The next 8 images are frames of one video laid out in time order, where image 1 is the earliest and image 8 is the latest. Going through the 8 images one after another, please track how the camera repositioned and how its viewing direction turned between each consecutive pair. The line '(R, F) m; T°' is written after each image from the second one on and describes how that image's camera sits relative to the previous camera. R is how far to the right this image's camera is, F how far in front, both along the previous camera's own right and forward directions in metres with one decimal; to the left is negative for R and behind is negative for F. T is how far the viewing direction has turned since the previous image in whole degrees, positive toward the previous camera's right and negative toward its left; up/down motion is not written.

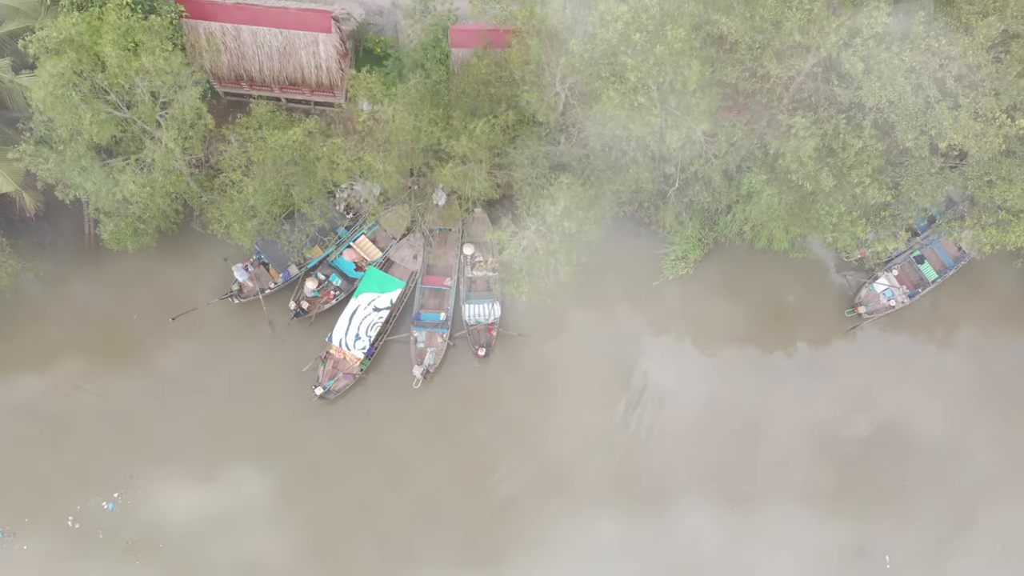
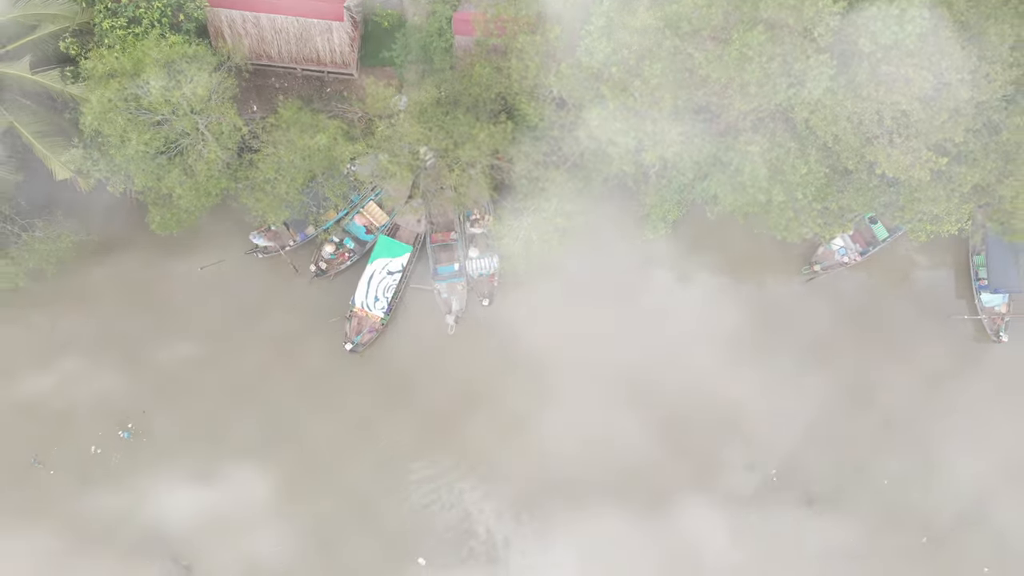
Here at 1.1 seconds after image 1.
(+1.5, -1.3) m; -5°
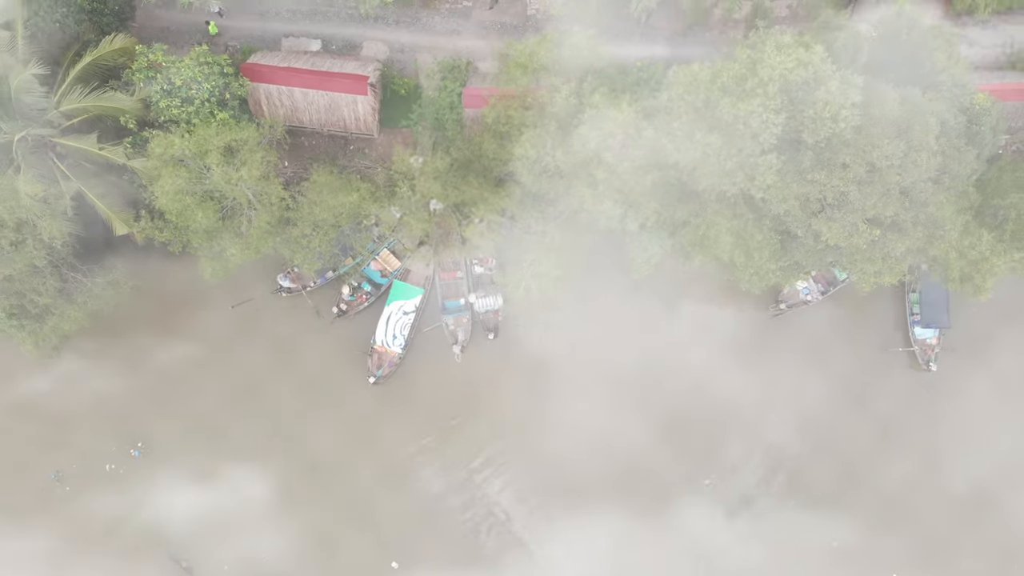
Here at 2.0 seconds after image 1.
(-0.1, -2.3) m; 0°
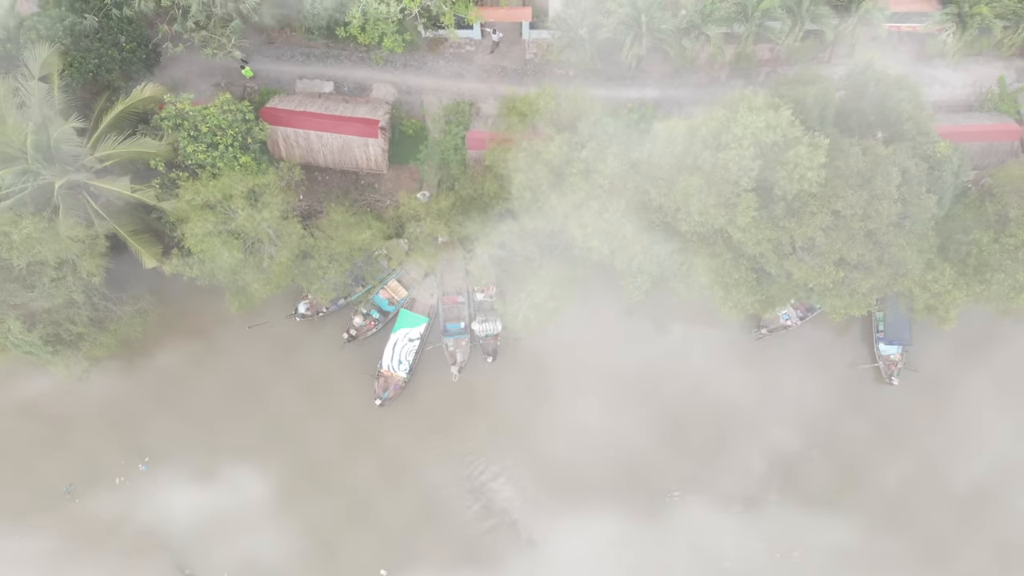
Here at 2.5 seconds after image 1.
(0.0, -1.4) m; 0°
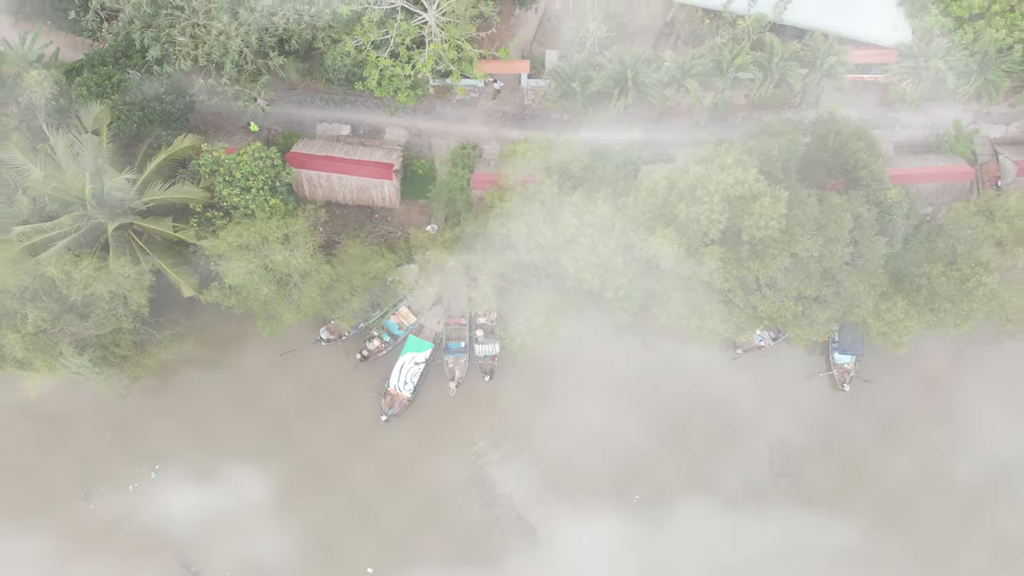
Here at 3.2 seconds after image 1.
(0.0, -2.2) m; 0°
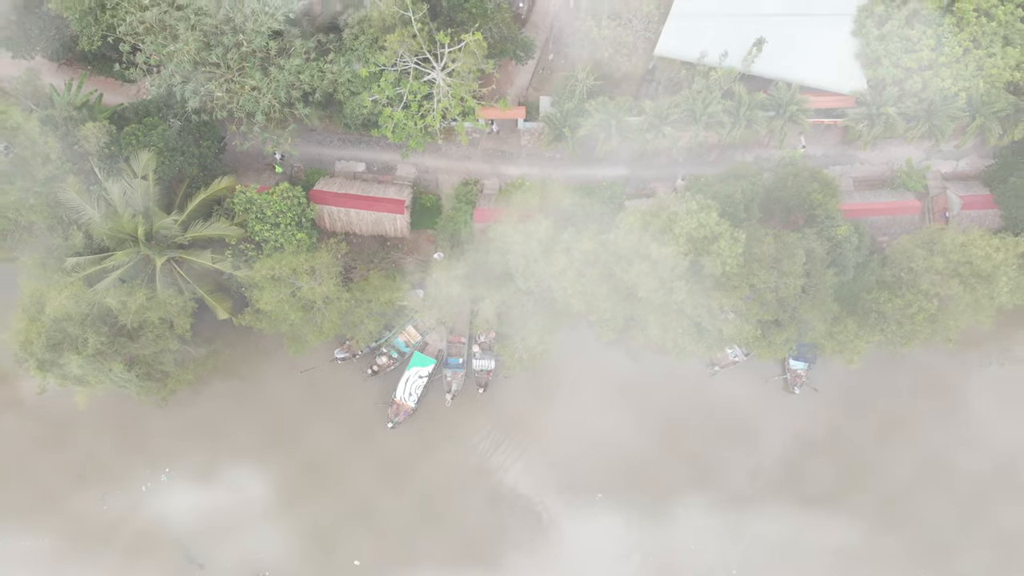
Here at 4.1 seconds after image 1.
(+0.1, -2.7) m; 0°
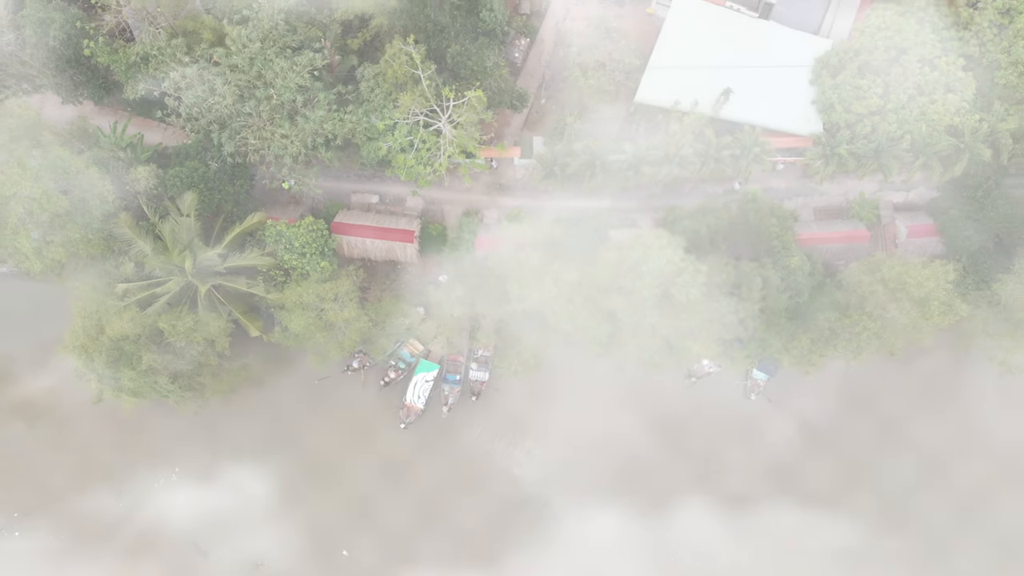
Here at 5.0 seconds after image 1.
(+0.1, -3.3) m; 0°
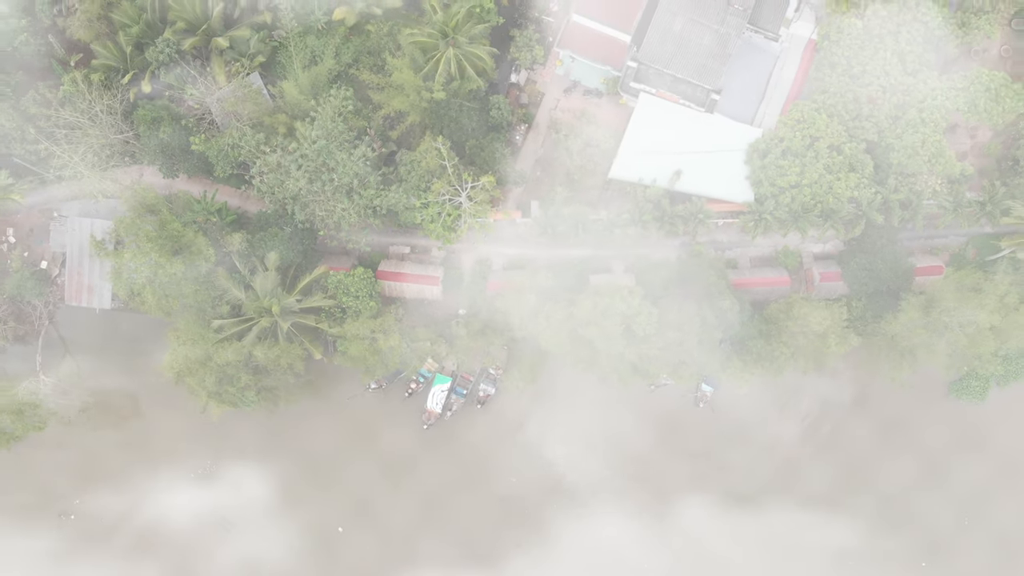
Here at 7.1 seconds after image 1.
(-0.2, -8.4) m; 0°
